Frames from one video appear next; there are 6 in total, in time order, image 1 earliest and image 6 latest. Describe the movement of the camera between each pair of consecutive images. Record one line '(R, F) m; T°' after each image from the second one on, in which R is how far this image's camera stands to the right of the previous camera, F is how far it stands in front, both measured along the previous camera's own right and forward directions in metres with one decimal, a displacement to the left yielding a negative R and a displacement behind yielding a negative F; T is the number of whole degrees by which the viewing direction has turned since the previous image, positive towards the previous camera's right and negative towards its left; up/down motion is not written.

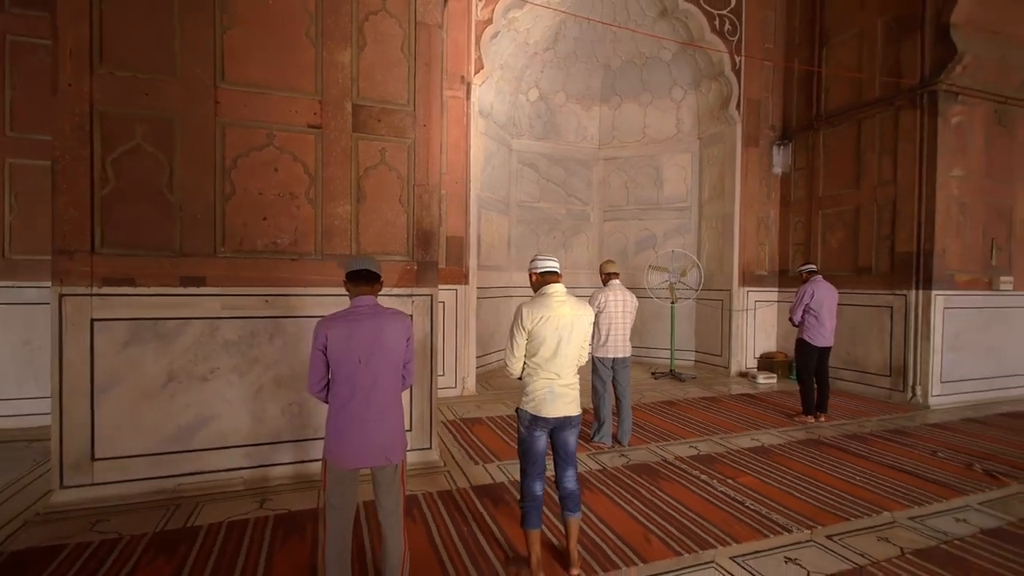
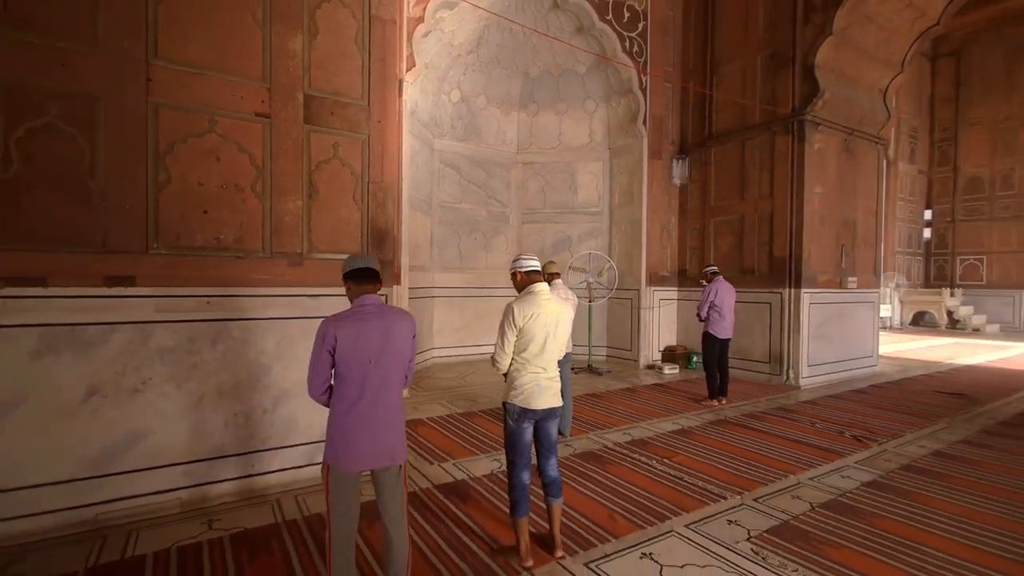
(-0.4, 0.0) m; +12°
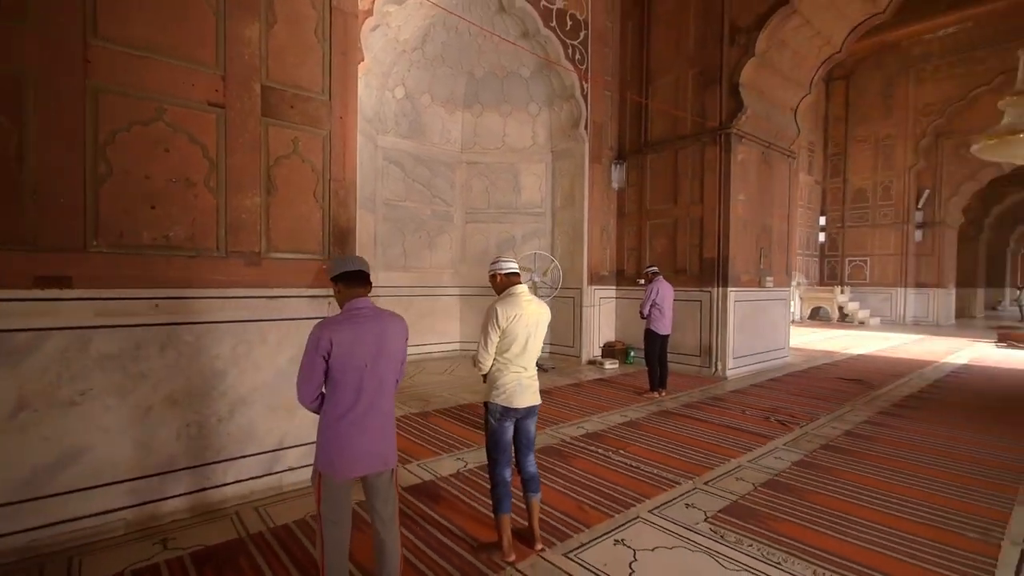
(-0.3, 0.0) m; +8°
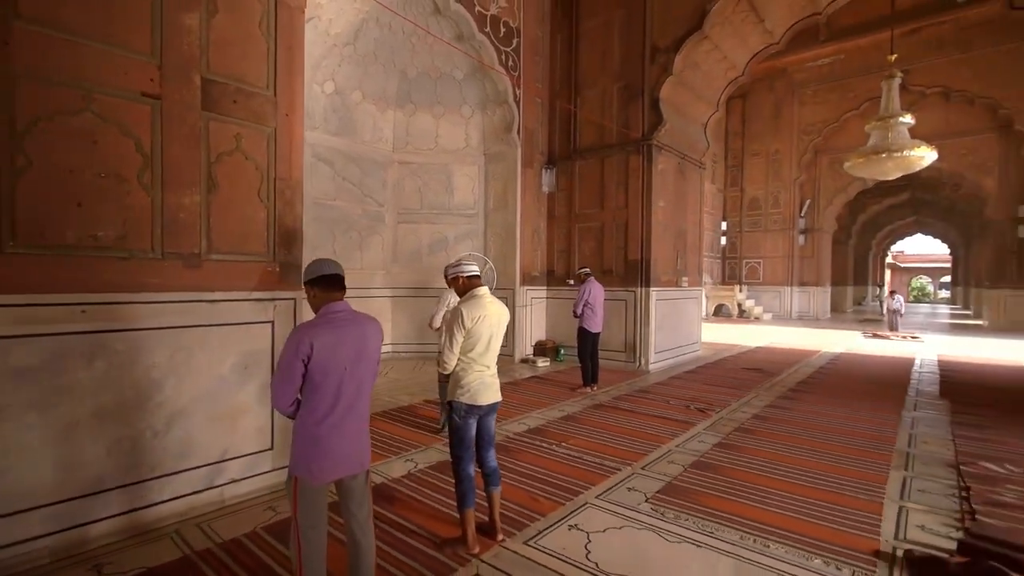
(-0.2, -0.1) m; +9°
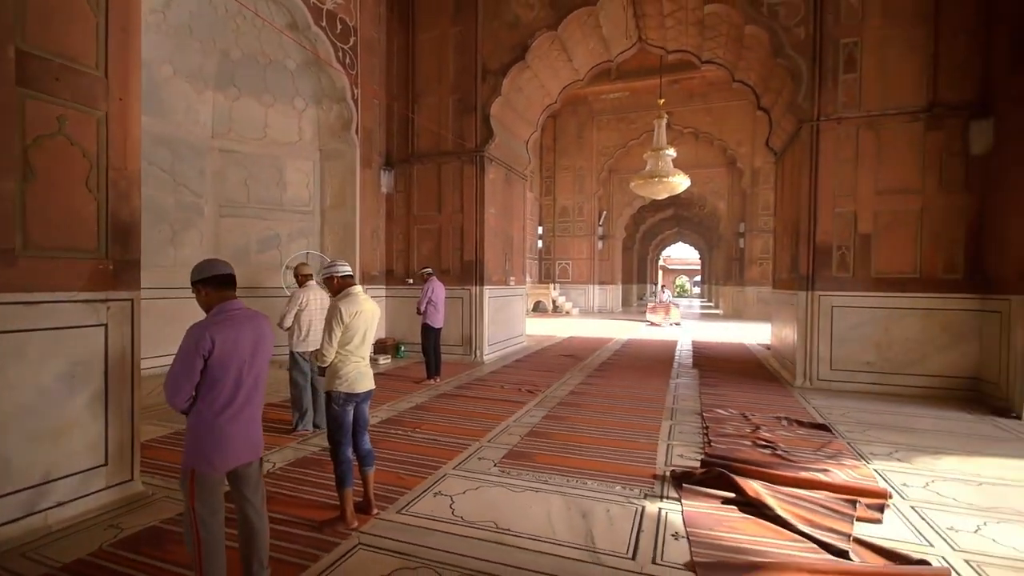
(-0.3, -0.4) m; +21°
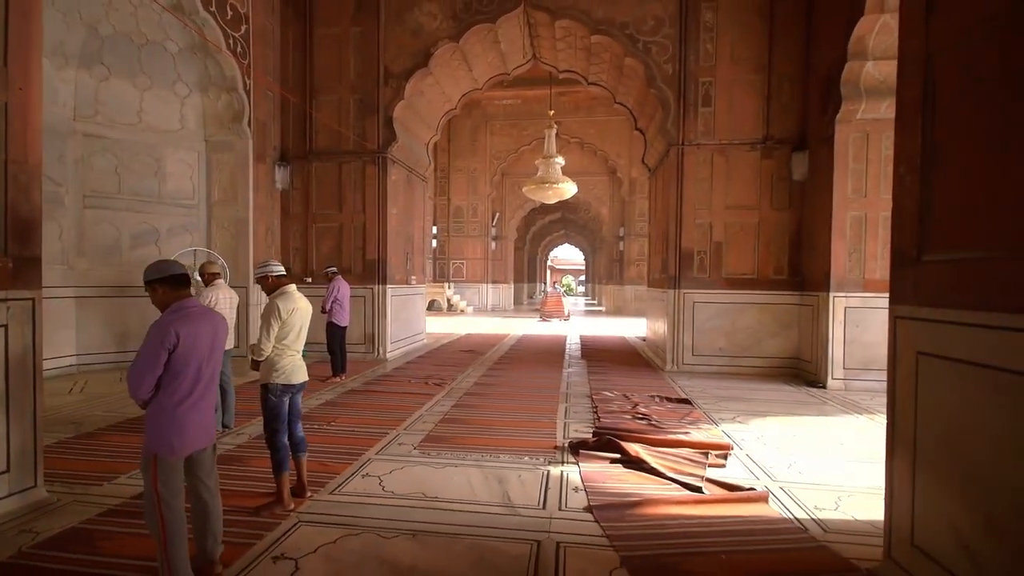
(-0.2, -0.4) m; +13°
